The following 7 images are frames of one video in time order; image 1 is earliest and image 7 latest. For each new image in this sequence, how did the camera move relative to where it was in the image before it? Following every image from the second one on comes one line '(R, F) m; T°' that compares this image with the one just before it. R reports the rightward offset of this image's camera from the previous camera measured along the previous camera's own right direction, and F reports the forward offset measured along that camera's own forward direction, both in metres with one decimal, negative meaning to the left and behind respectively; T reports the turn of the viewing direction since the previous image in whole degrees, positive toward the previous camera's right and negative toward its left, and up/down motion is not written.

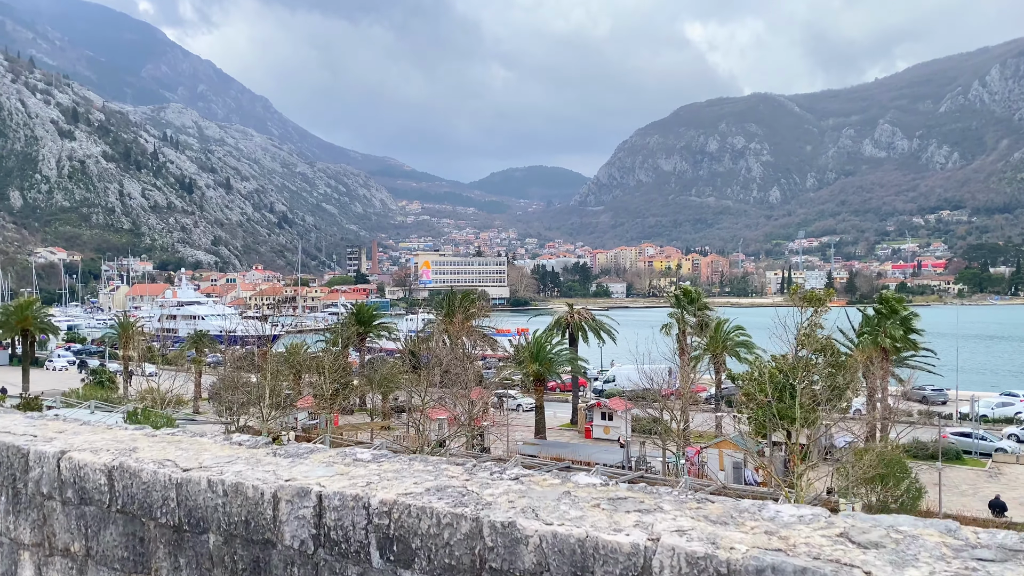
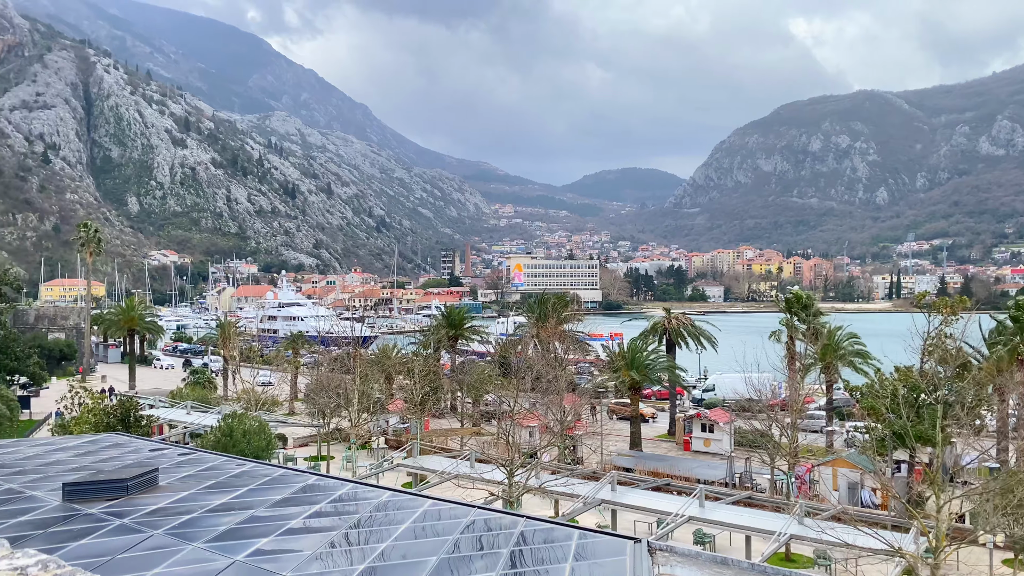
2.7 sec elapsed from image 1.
(-1.0, +0.2) m; -5°
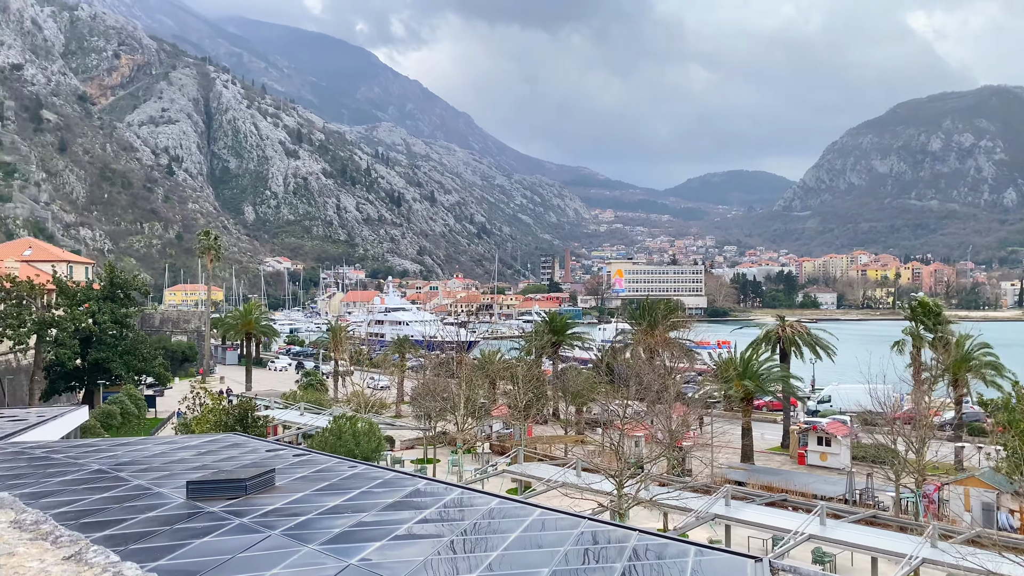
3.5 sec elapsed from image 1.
(-1.3, +0.1) m; -5°
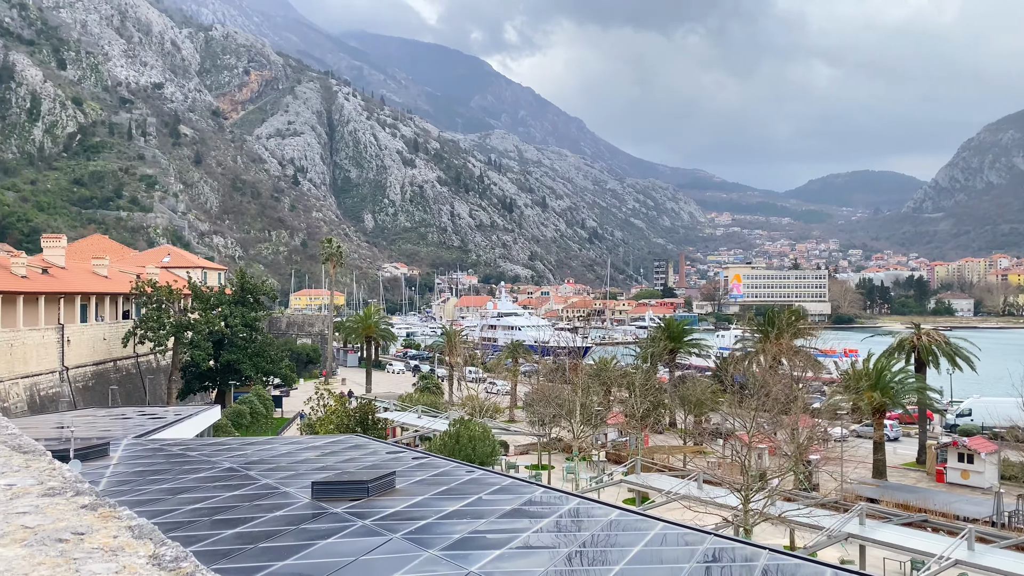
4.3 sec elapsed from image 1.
(-1.4, 0.0) m; -6°
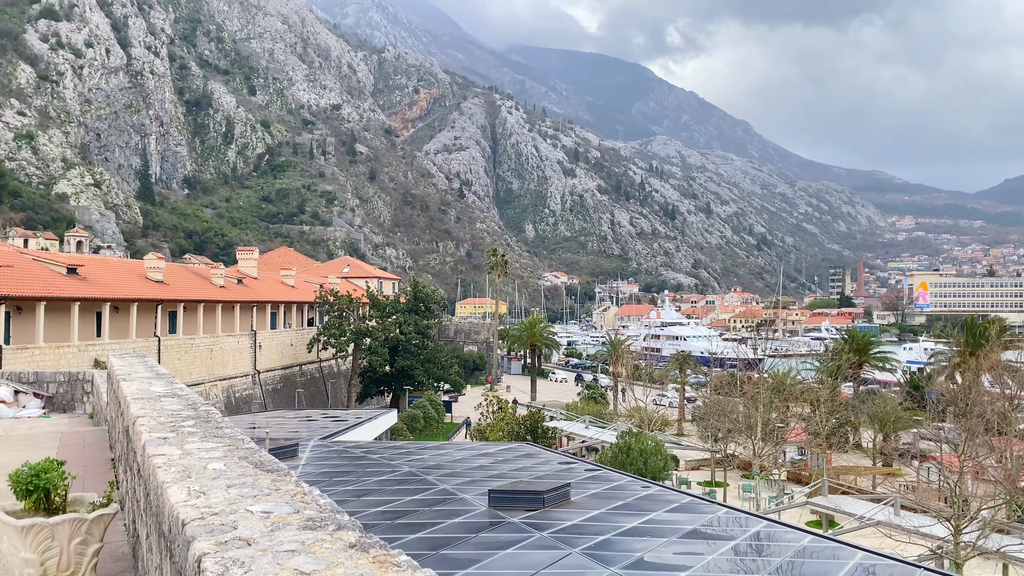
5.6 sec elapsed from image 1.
(-2.0, -0.1) m; -8°
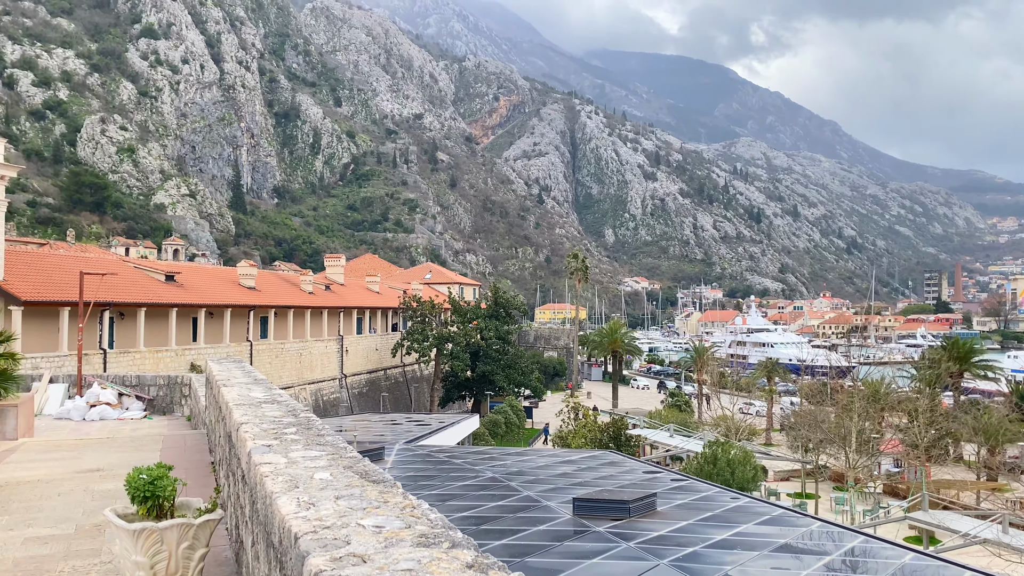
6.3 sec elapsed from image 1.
(-1.0, 0.0) m; -4°
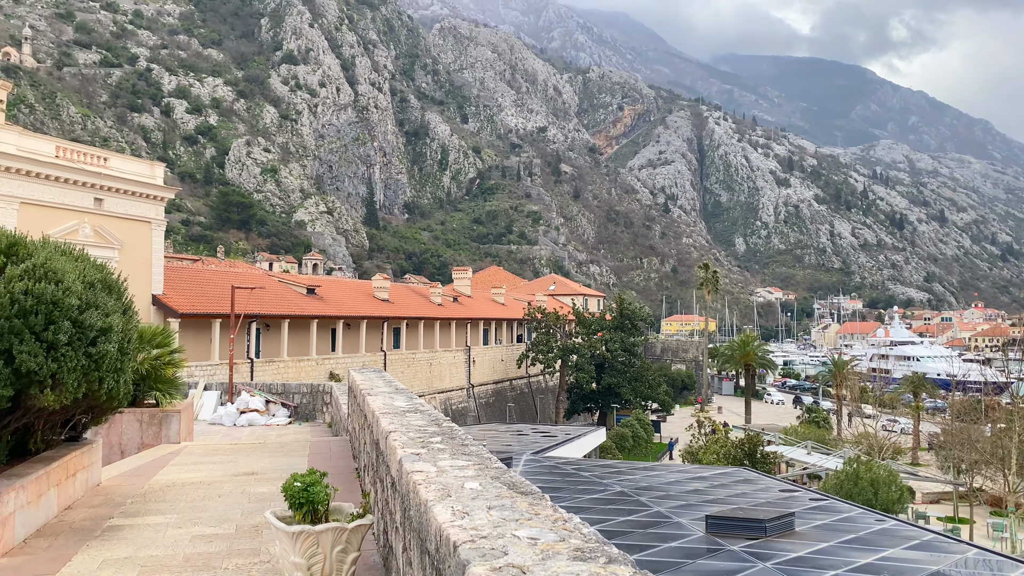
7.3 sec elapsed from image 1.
(-1.5, -0.1) m; -6°
